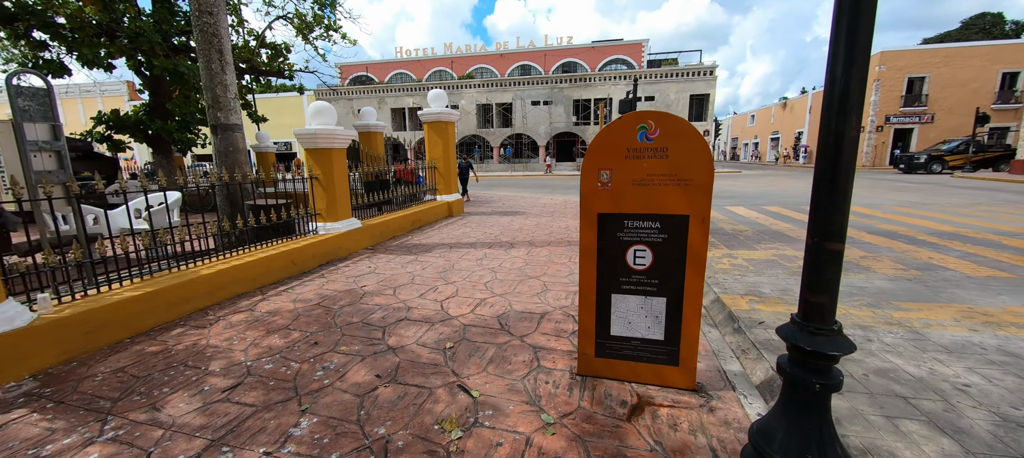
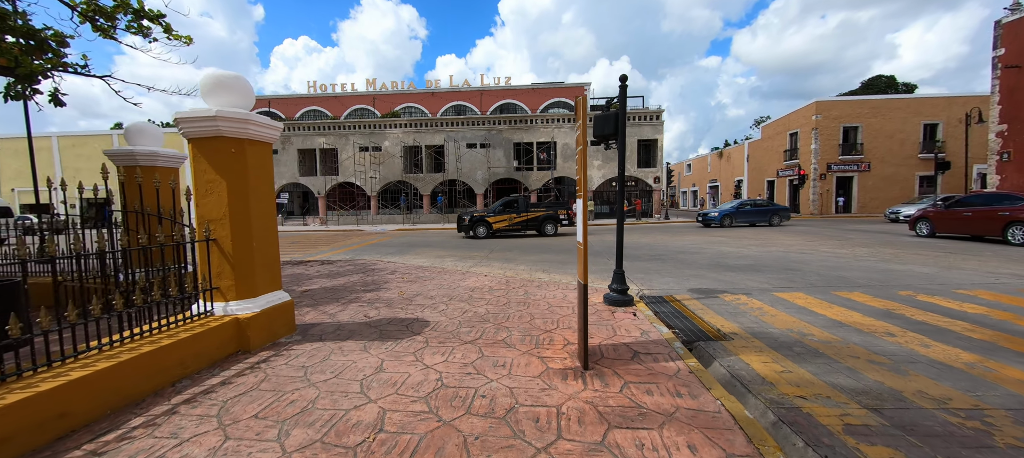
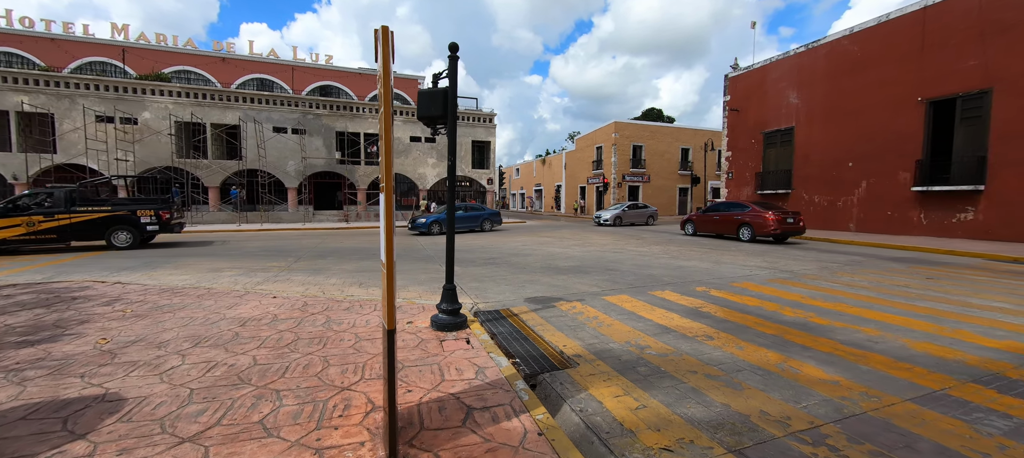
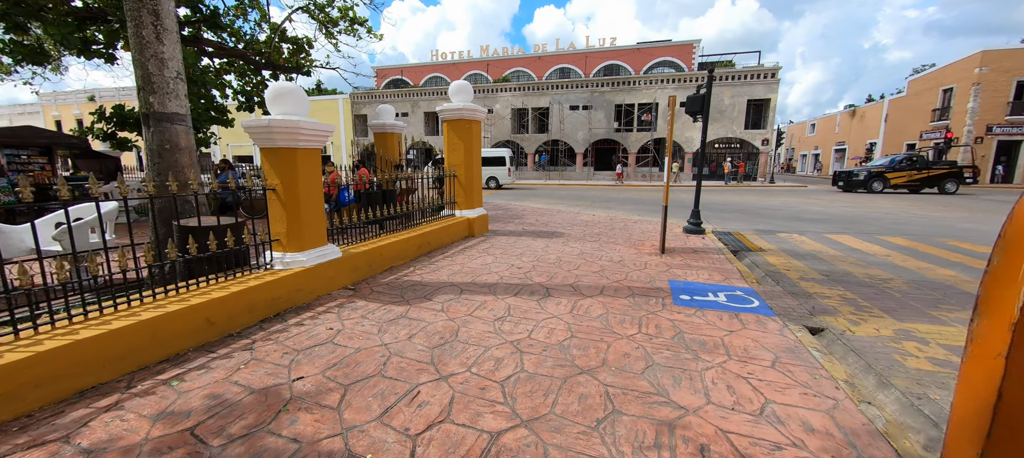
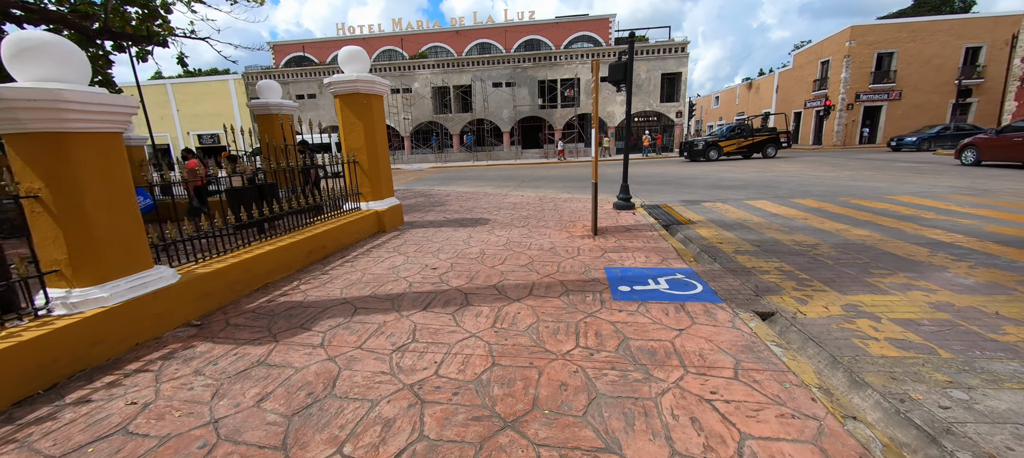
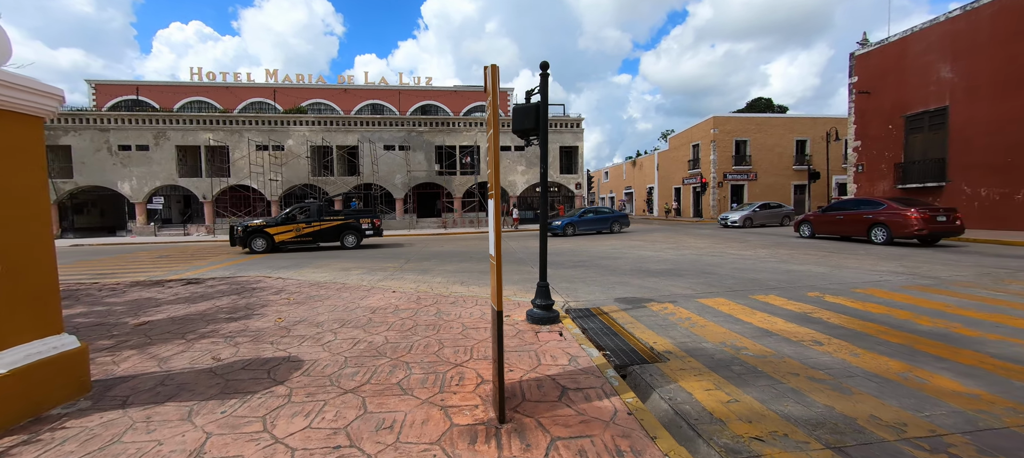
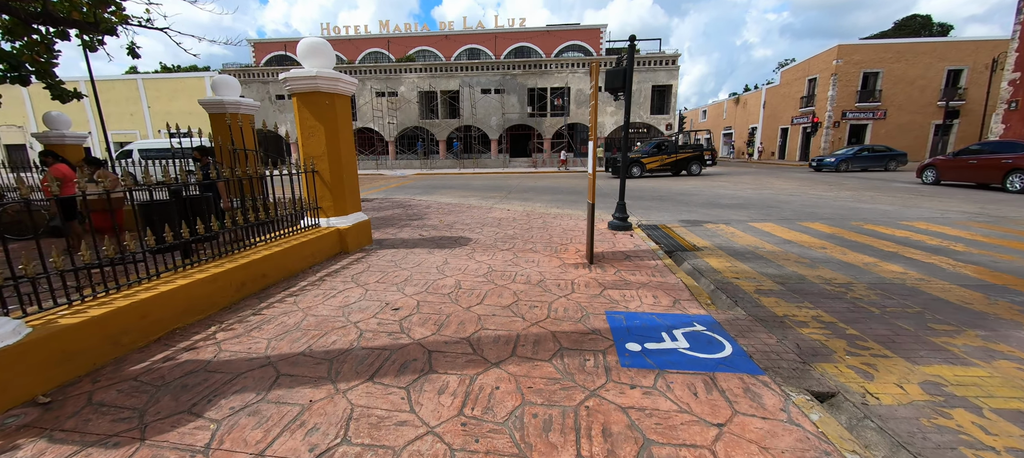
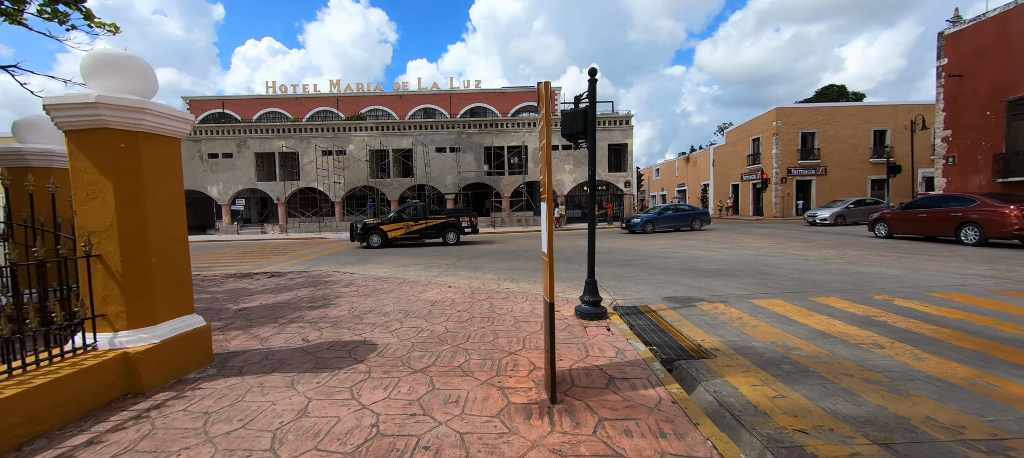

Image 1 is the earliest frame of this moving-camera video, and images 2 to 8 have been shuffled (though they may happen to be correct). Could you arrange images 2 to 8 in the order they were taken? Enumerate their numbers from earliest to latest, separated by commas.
4, 5, 7, 2, 8, 6, 3
